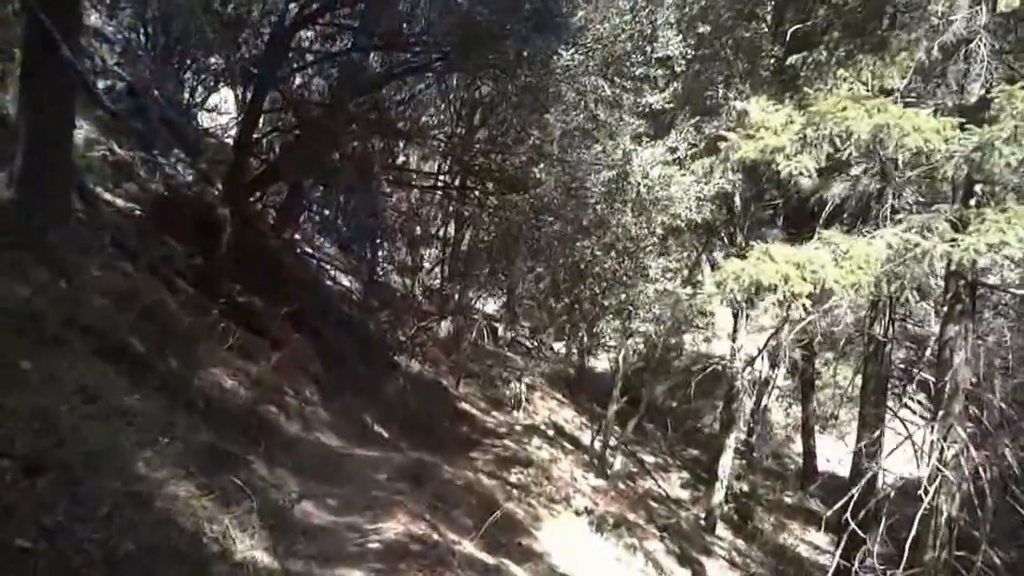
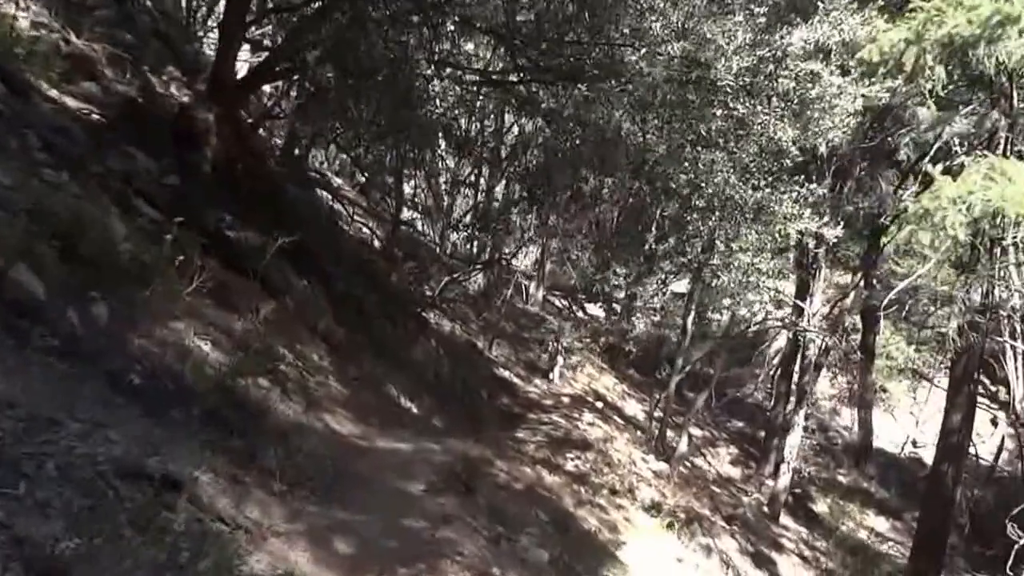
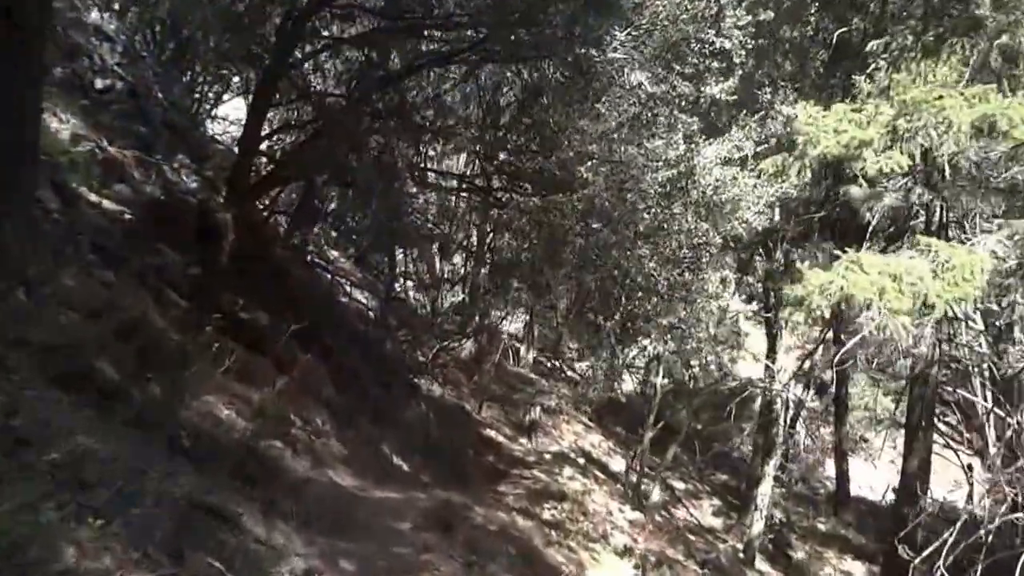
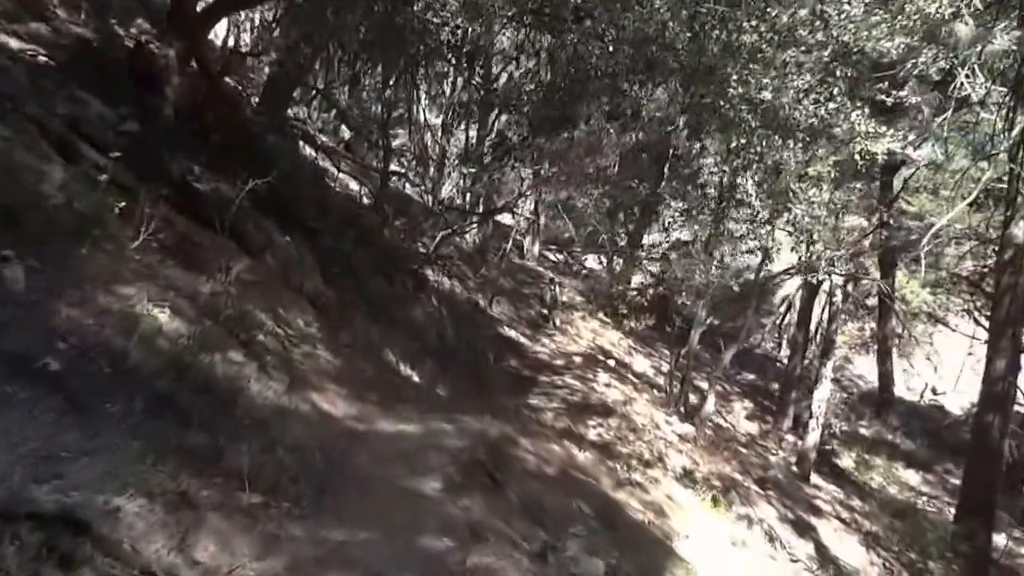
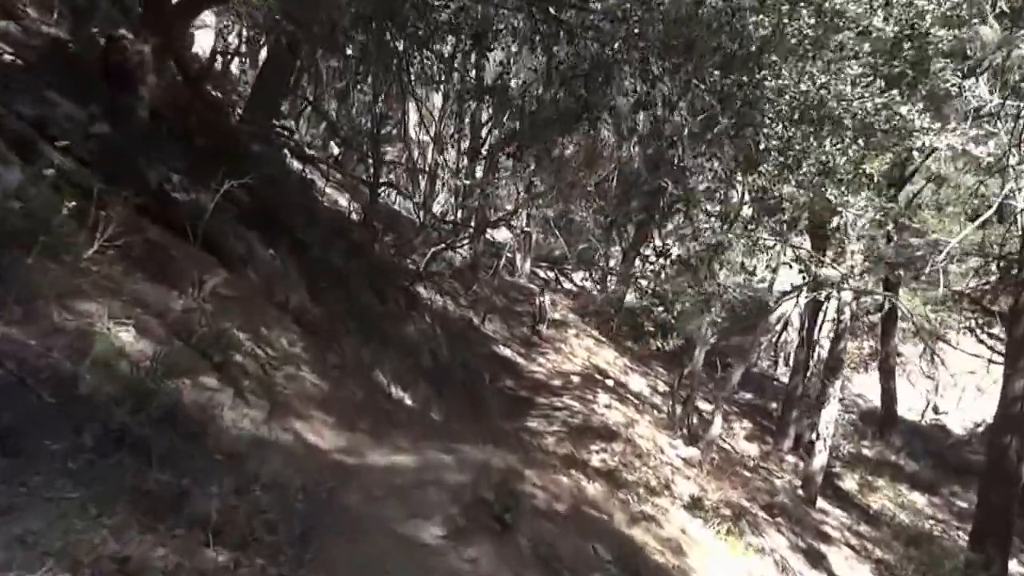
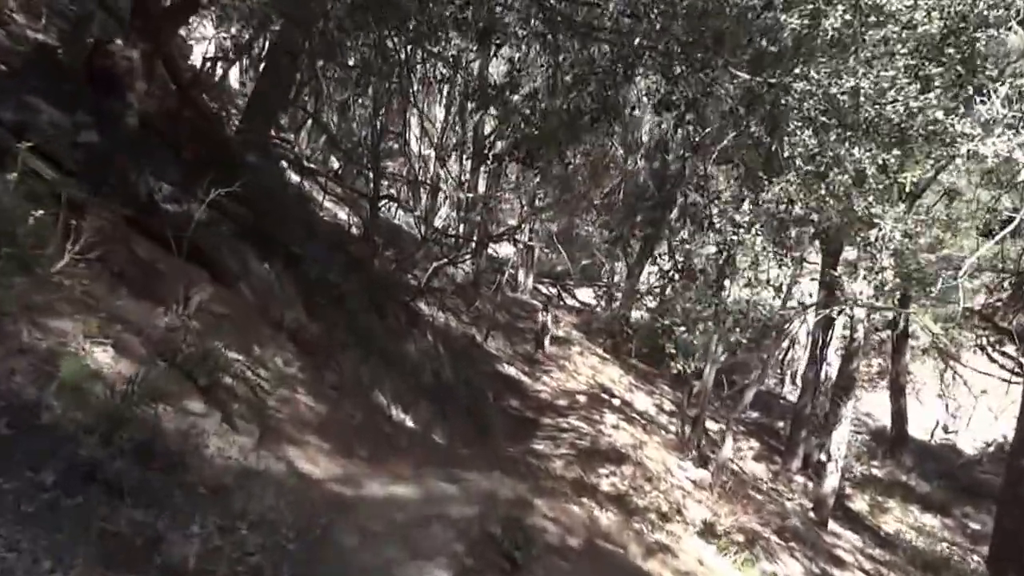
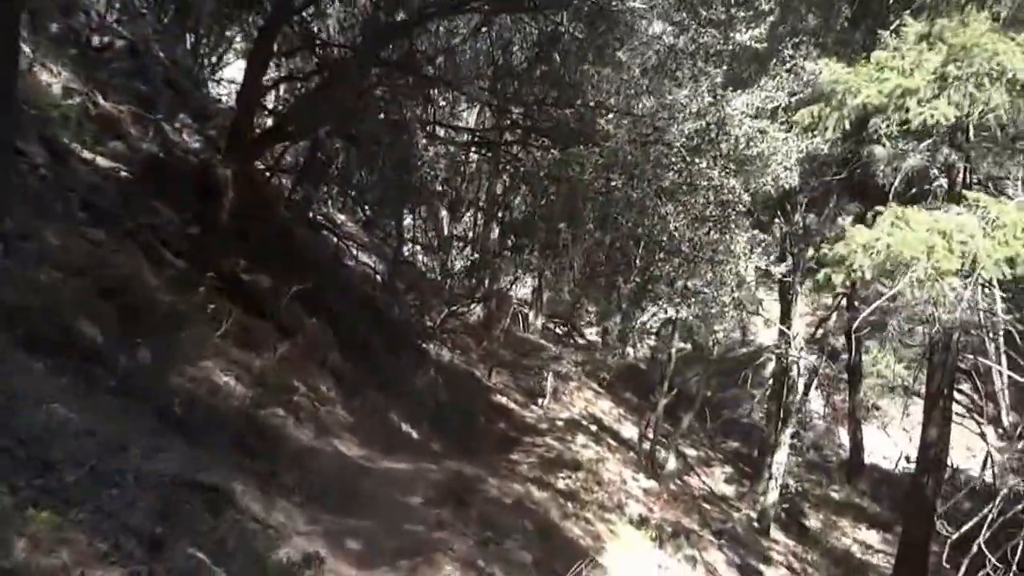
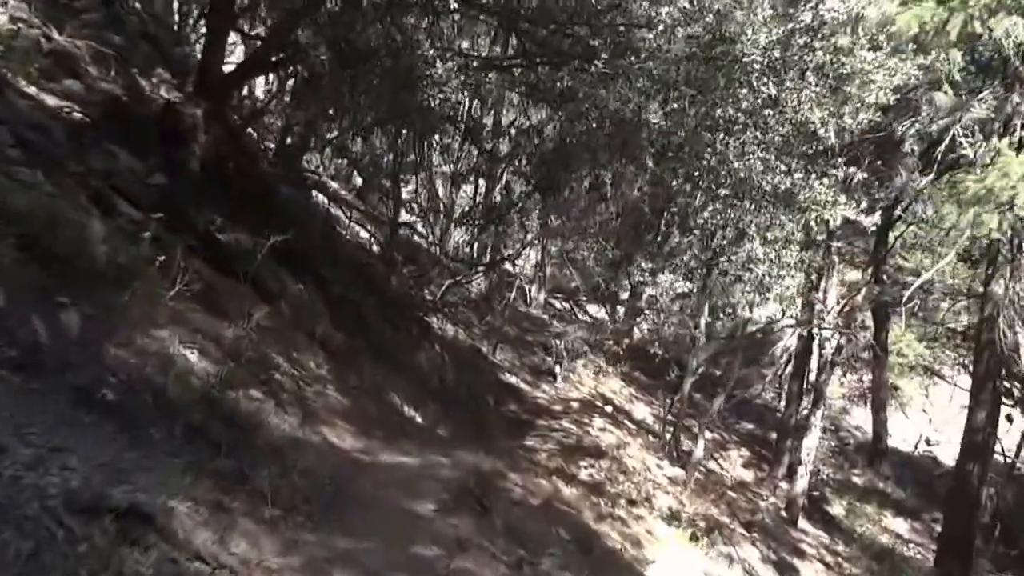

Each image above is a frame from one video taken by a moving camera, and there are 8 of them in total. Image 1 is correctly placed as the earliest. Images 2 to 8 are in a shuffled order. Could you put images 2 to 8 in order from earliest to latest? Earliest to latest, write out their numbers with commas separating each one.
3, 7, 2, 8, 4, 5, 6
